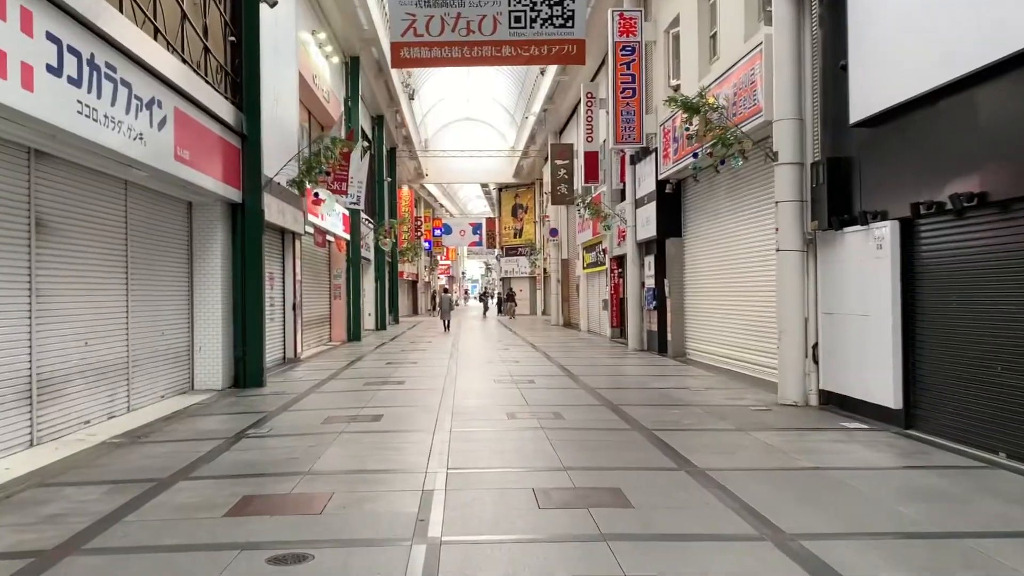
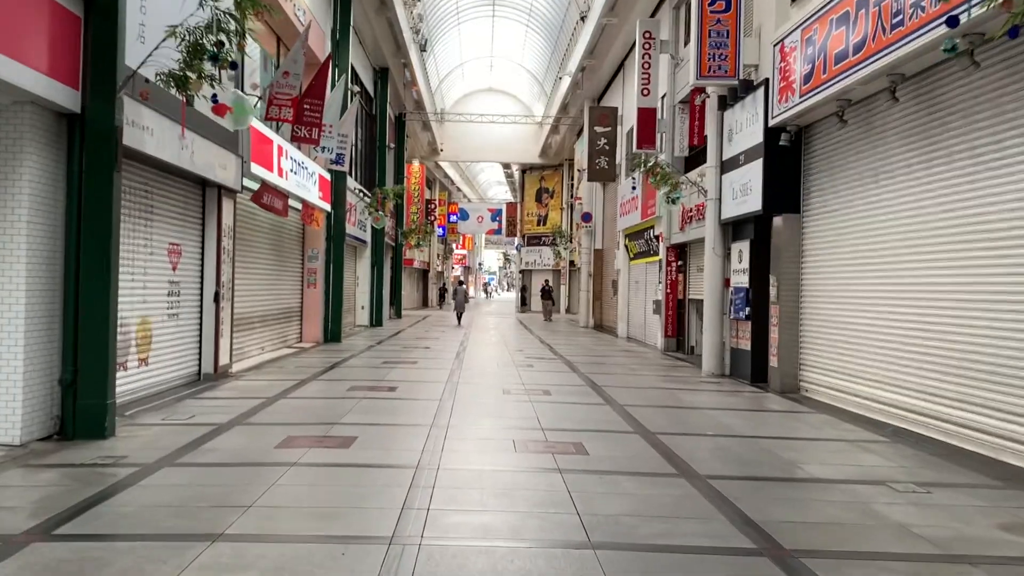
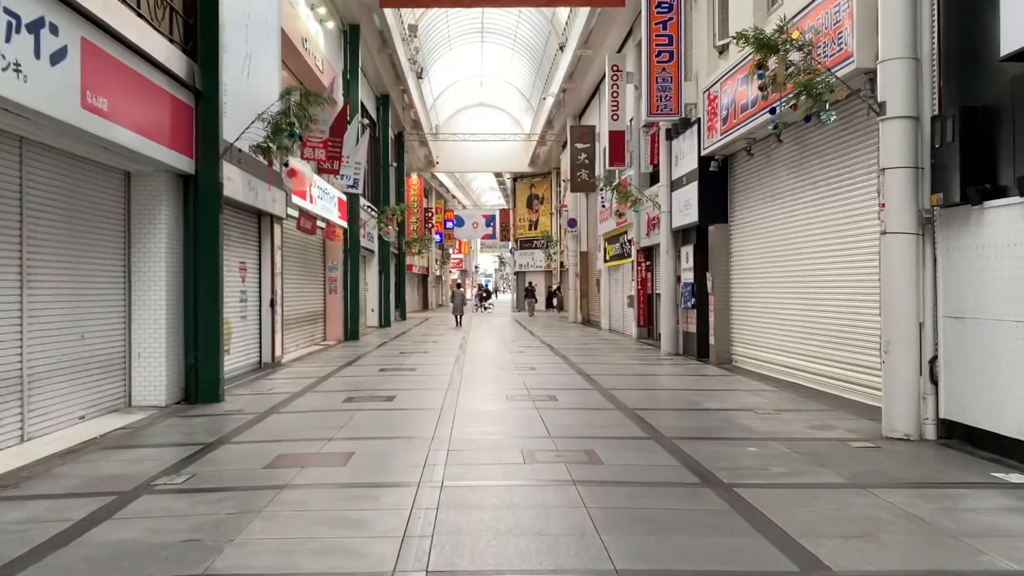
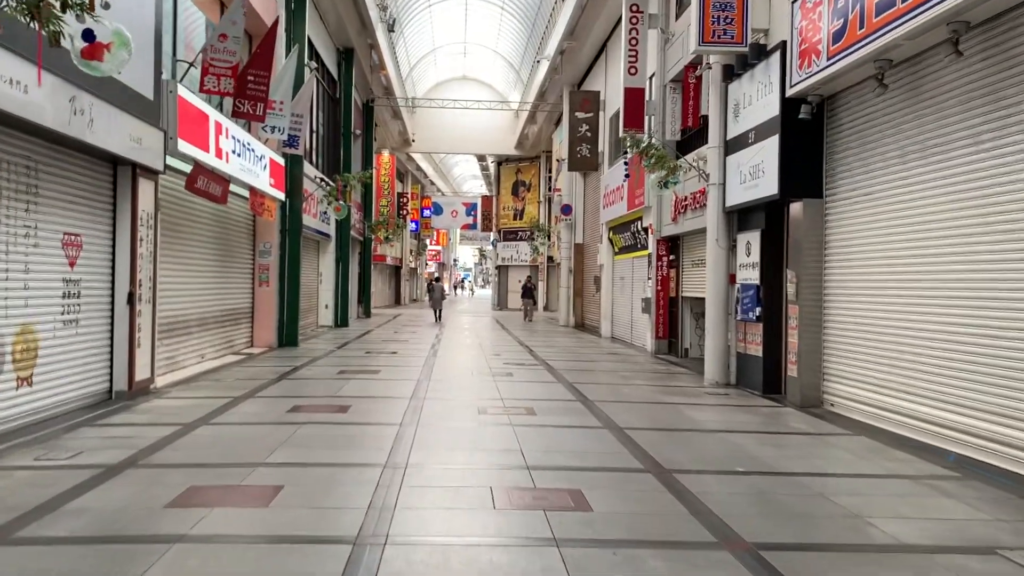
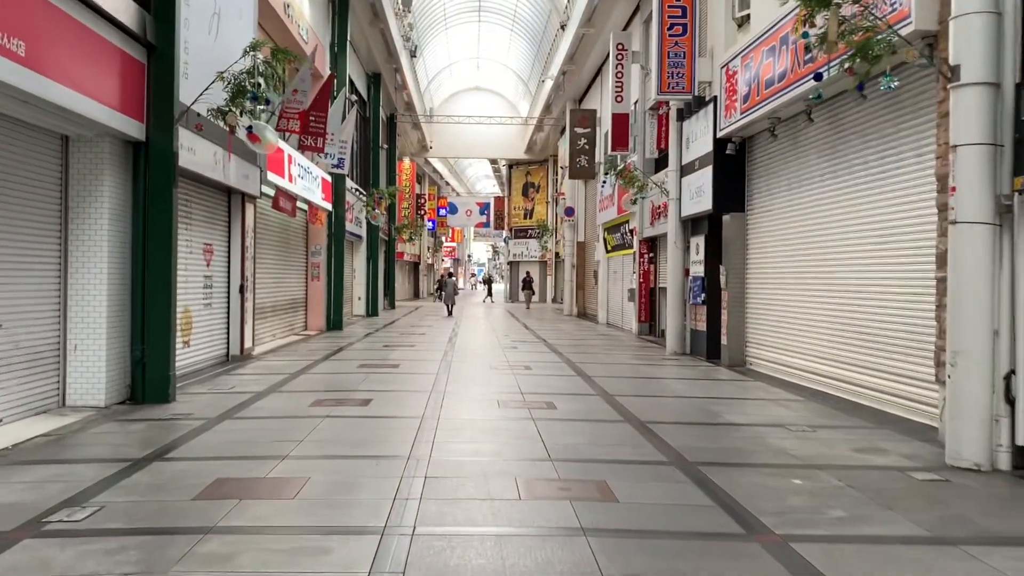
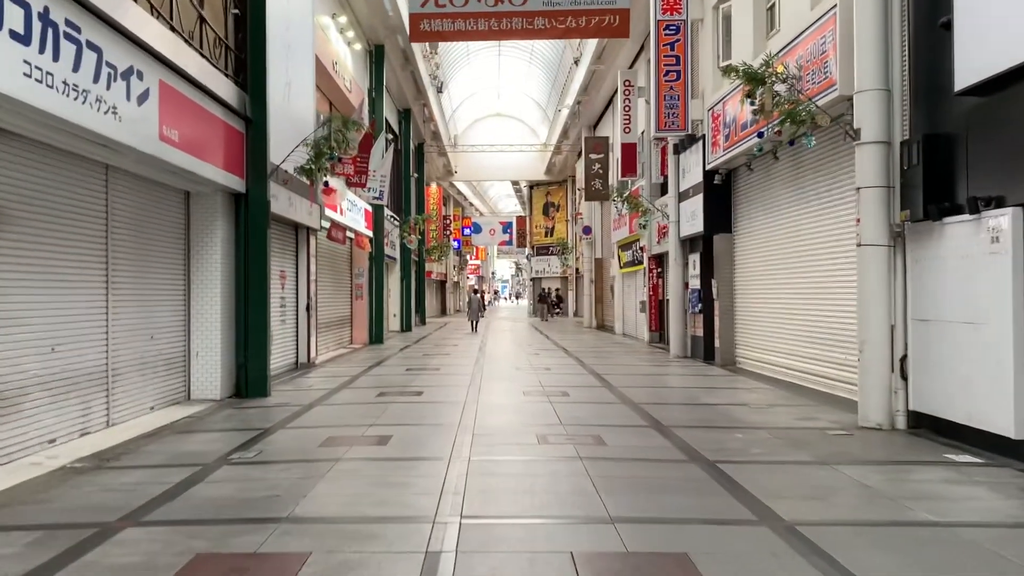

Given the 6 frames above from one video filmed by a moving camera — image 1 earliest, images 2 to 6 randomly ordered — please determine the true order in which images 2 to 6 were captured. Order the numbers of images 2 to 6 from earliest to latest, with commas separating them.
6, 3, 5, 2, 4
